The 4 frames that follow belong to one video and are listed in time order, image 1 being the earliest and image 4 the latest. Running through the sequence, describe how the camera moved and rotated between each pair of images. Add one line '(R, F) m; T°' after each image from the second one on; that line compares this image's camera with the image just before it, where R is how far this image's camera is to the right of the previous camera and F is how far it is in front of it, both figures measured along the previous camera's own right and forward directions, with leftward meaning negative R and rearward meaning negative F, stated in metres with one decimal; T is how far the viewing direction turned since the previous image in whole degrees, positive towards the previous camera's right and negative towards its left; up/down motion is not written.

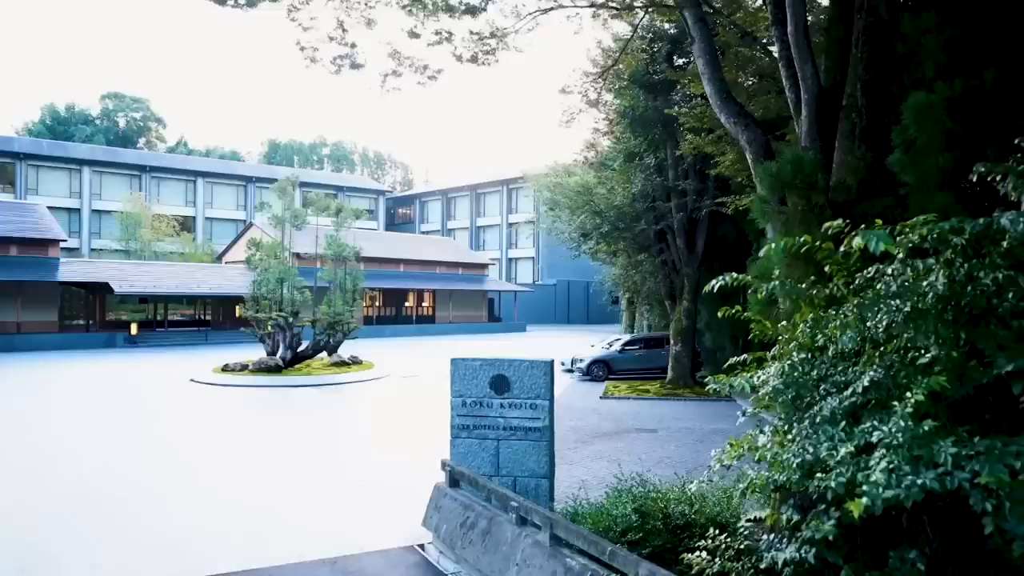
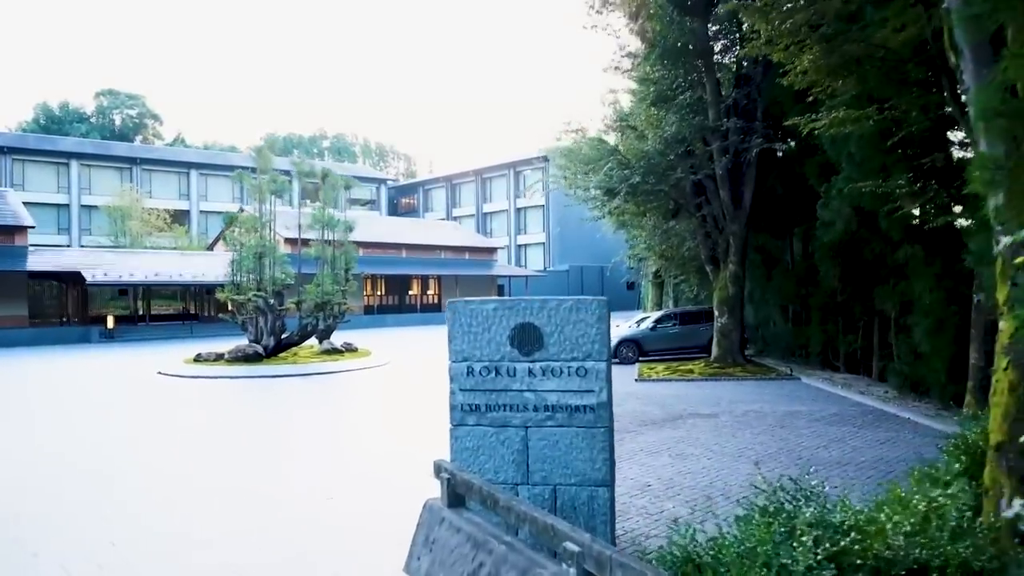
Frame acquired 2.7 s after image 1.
(-0.1, +2.7) m; -1°
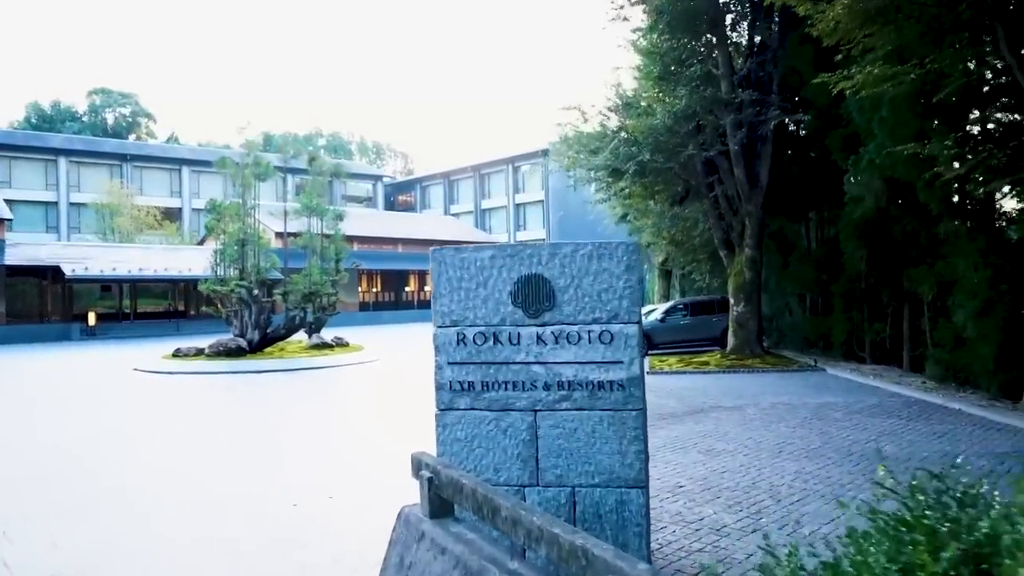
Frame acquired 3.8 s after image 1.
(0.0, +1.1) m; 0°
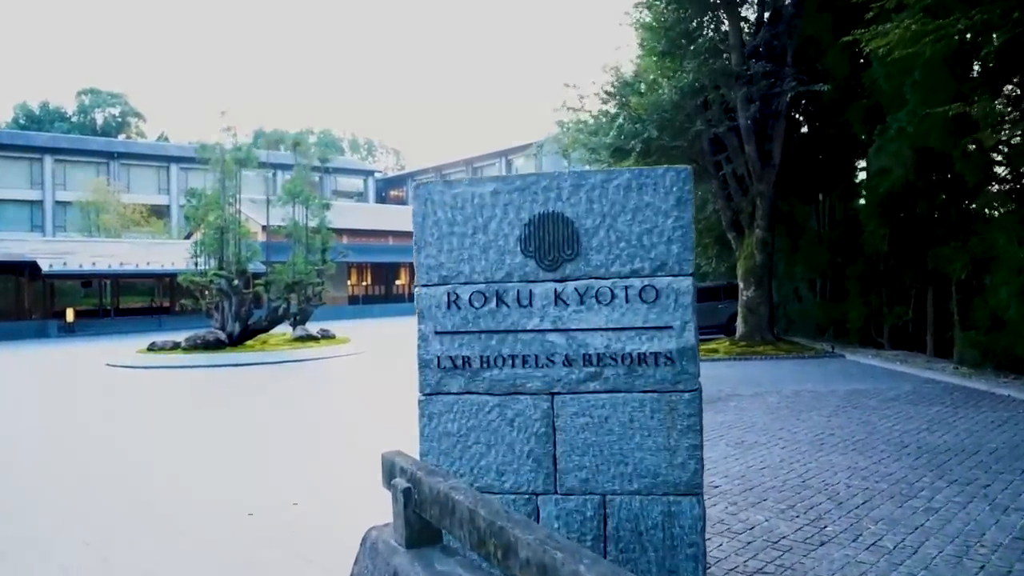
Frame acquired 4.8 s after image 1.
(-0.1, +0.9) m; 0°
